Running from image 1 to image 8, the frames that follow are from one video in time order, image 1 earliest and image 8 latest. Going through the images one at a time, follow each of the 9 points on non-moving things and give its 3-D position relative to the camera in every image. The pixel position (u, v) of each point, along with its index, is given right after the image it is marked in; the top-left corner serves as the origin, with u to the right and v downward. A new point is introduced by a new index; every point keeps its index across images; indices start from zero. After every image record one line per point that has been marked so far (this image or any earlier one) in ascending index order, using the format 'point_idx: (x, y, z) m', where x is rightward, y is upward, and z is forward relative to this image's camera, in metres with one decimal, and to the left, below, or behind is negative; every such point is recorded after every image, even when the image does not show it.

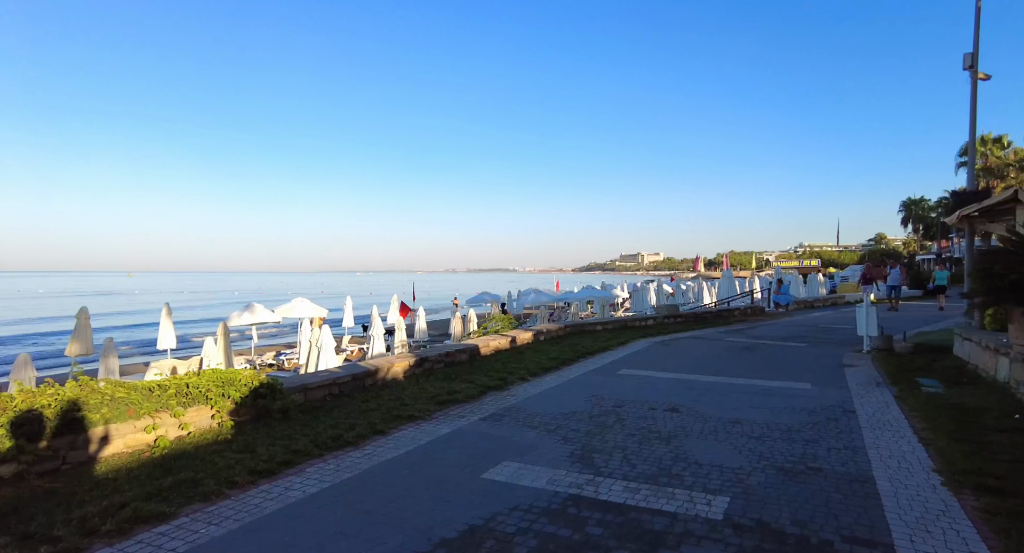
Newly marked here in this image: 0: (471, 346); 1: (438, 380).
0: (-0.7, -1.1, +9.0) m
1: (-1.0, -1.4, +7.2) m
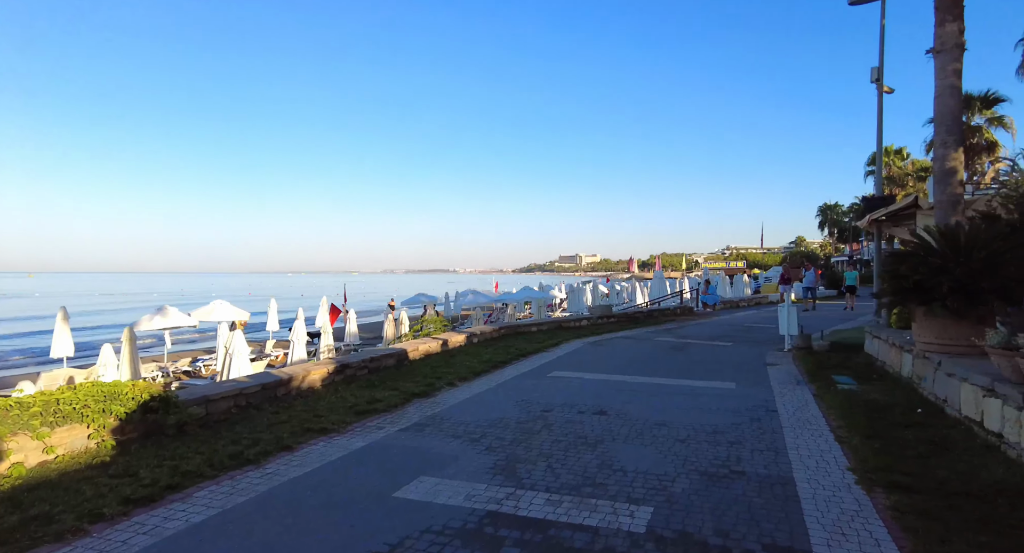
0: (-1.8, -1.2, +8.7) m
1: (-1.9, -1.4, +6.8) m
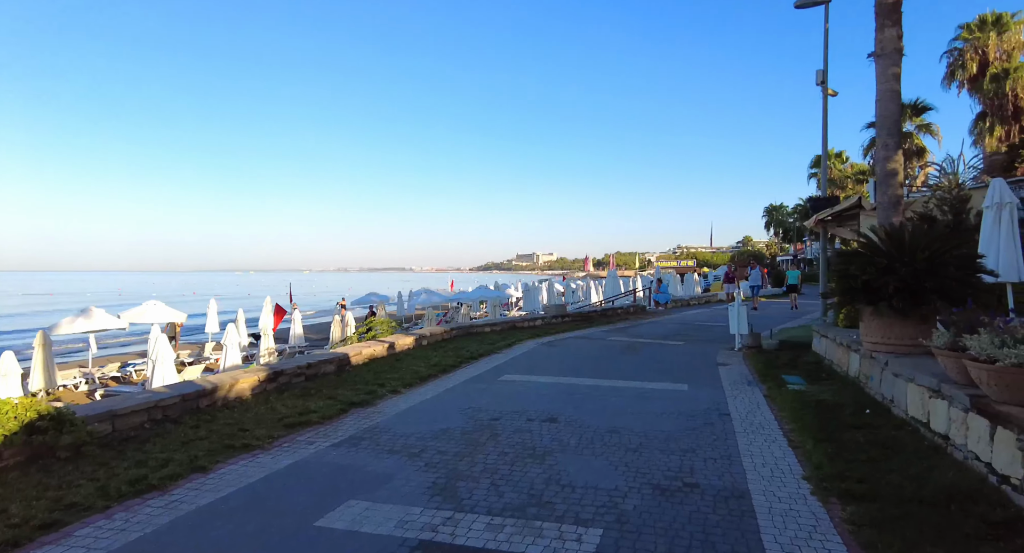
0: (-2.6, -1.2, +8.2) m
1: (-2.5, -1.4, +6.3) m
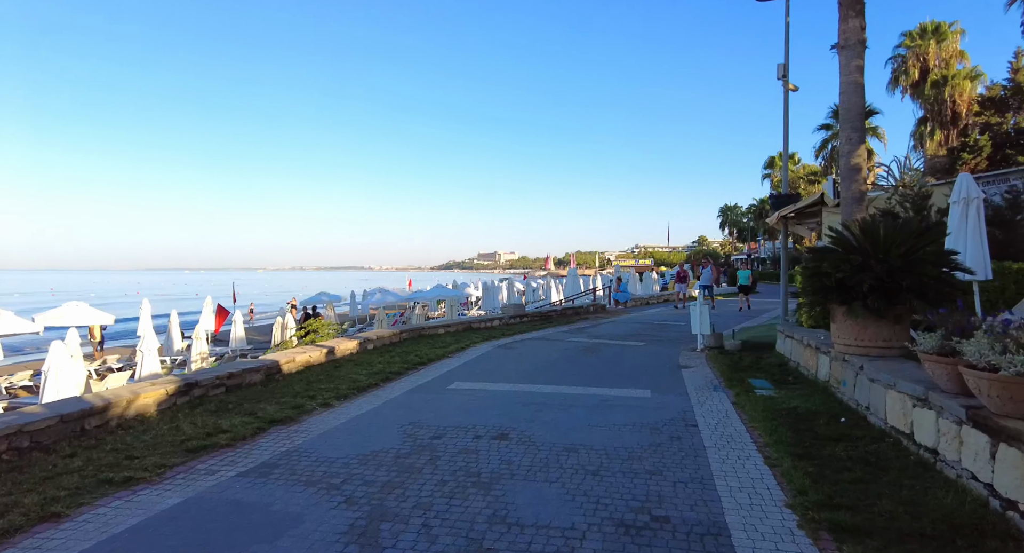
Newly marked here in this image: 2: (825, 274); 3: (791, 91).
0: (-3.2, -1.1, +7.3) m
1: (-3.0, -1.4, +5.5) m
2: (+3.3, 0.0, +5.8) m
3: (+6.2, +4.1, +12.2) m
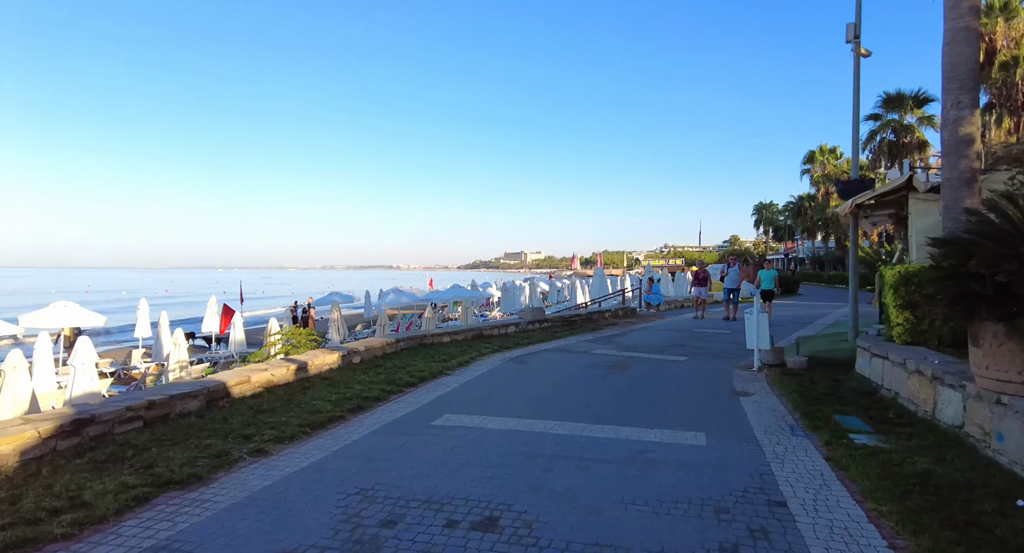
0: (-3.1, -1.1, +5.8) m
1: (-3.1, -1.4, +4.0) m
2: (+3.3, 0.0, +3.9) m
3: (+6.5, +4.1, +10.2) m
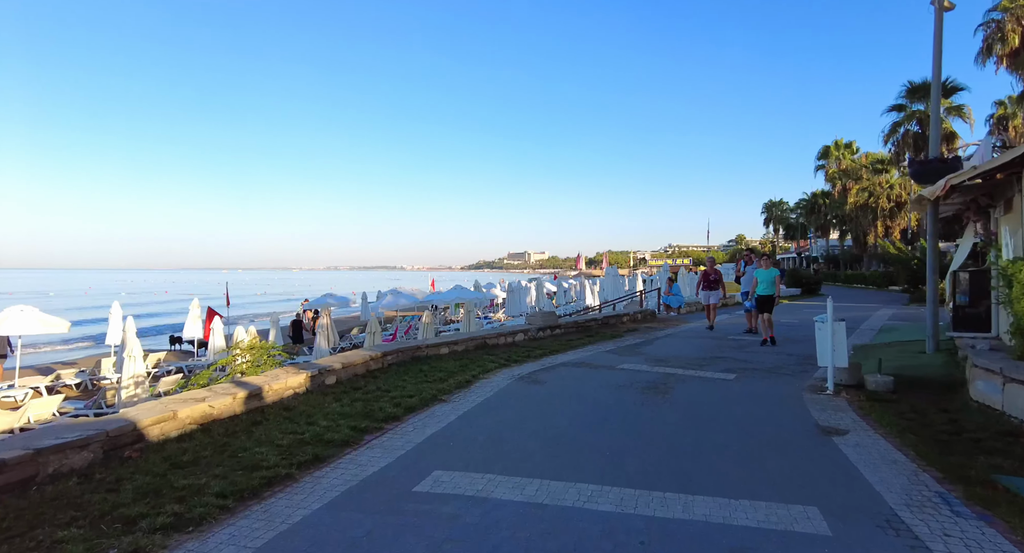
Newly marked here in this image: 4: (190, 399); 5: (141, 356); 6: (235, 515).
0: (-3.0, -1.1, +4.2) m
1: (-2.9, -1.4, +2.3) m
2: (+3.4, 0.0, +2.3) m
3: (+6.6, +4.1, +8.5) m
4: (-3.0, -1.1, +5.1) m
5: (-6.9, -1.5, +10.4) m
6: (-1.6, -1.4, +3.3) m
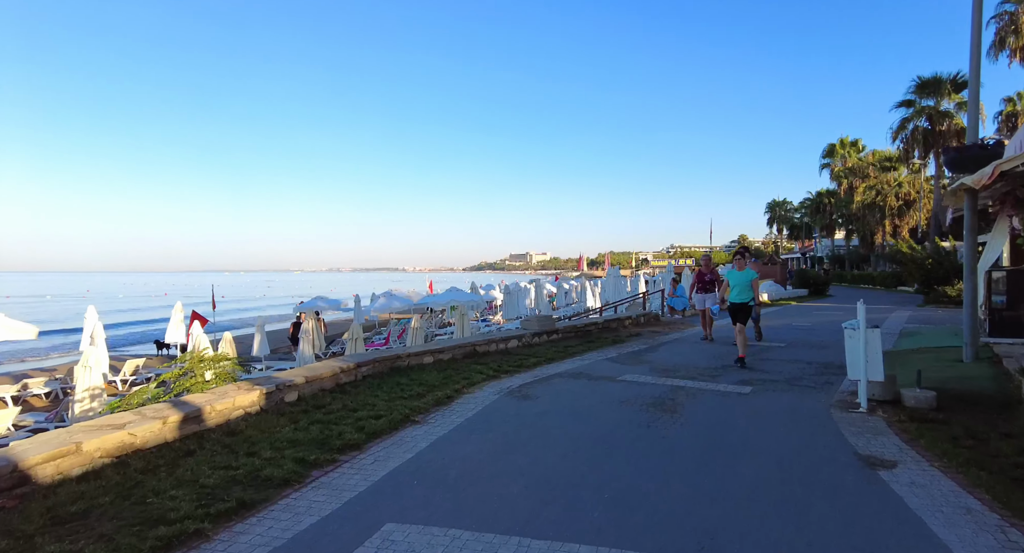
0: (-3.2, -1.2, +3.3) m
1: (-3.1, -1.4, +1.5) m
2: (+3.2, 0.0, +1.4) m
3: (+6.5, +4.1, +7.7) m
4: (-3.1, -1.1, +4.3) m
5: (-7.0, -1.5, +9.6) m
6: (-1.8, -1.4, +2.5) m
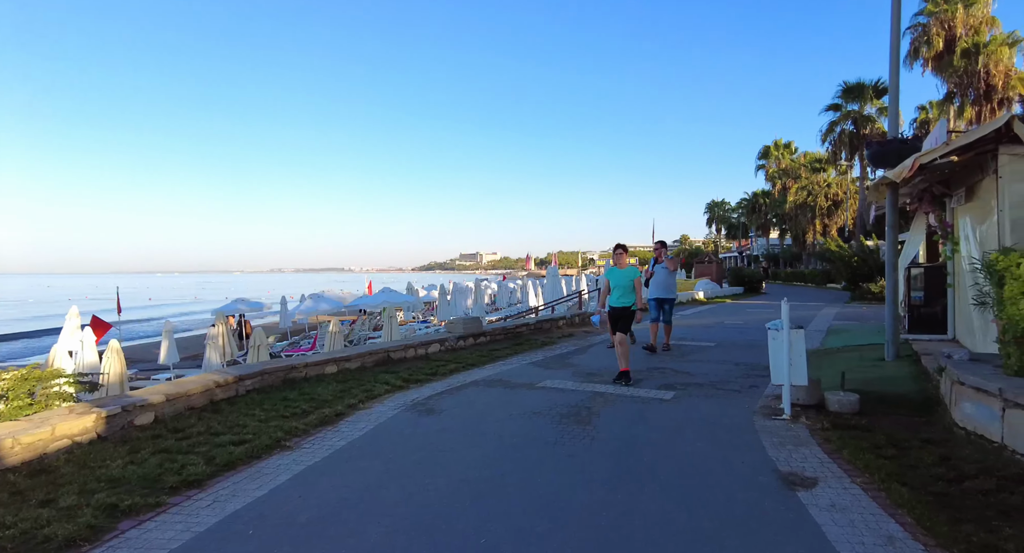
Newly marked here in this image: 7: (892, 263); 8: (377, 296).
0: (-3.9, -1.2, +2.4) m
1: (-3.7, -1.4, +0.5) m
2: (+2.6, 0.0, +1.0) m
3: (+5.3, +4.1, +7.6) m
4: (-4.0, -1.2, +3.3) m
5: (-8.3, -1.5, +8.2) m
6: (-2.5, -1.4, +1.6) m
7: (+5.1, +0.2, +7.4) m
8: (-4.8, -0.7, +19.7) m
